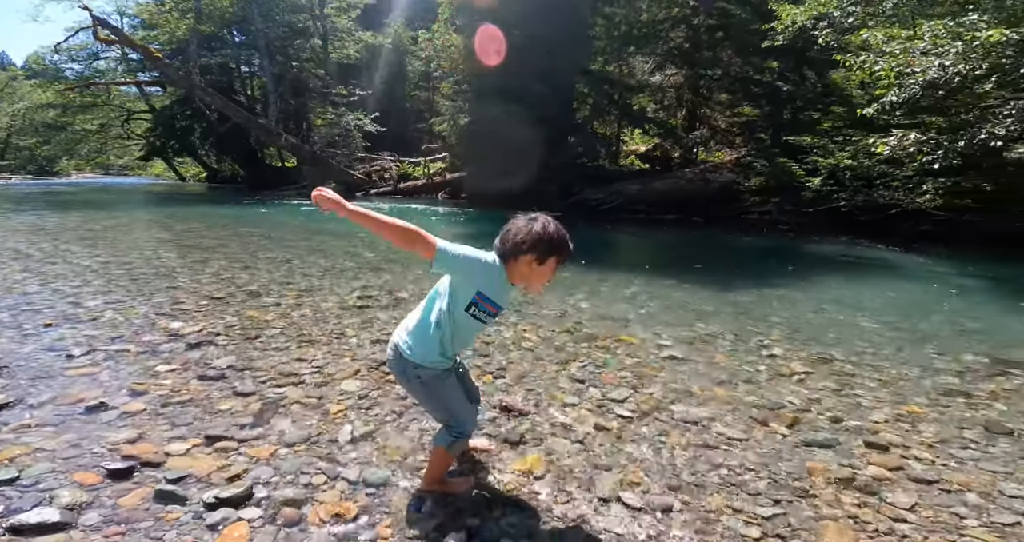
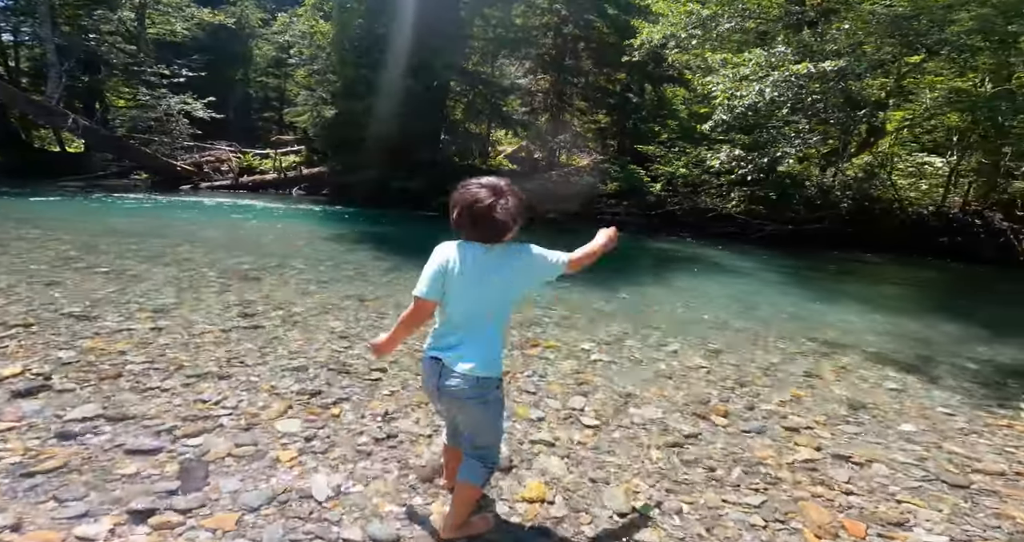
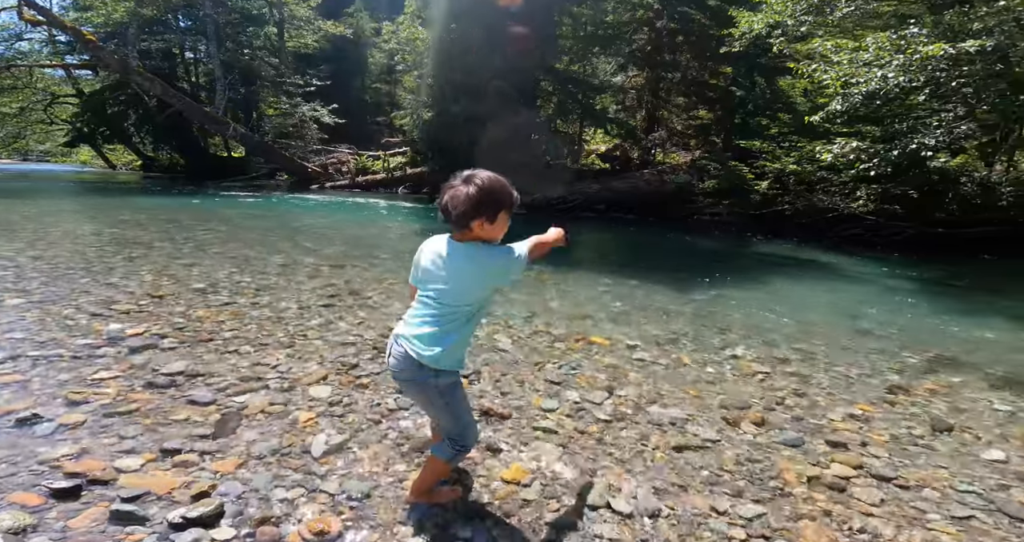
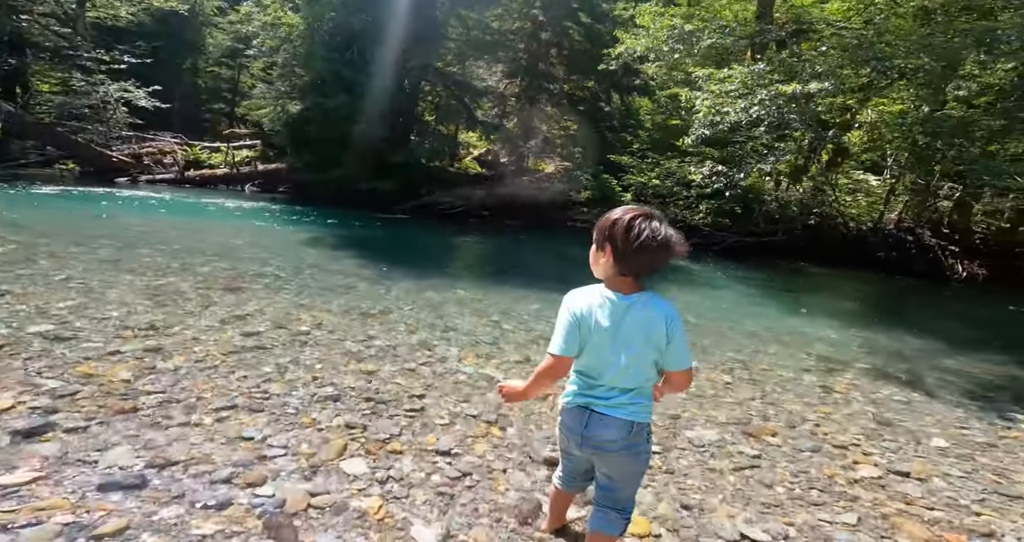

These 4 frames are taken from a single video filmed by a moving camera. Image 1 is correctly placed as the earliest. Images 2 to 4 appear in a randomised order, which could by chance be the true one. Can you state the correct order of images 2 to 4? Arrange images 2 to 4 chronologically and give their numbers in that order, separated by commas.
3, 2, 4
